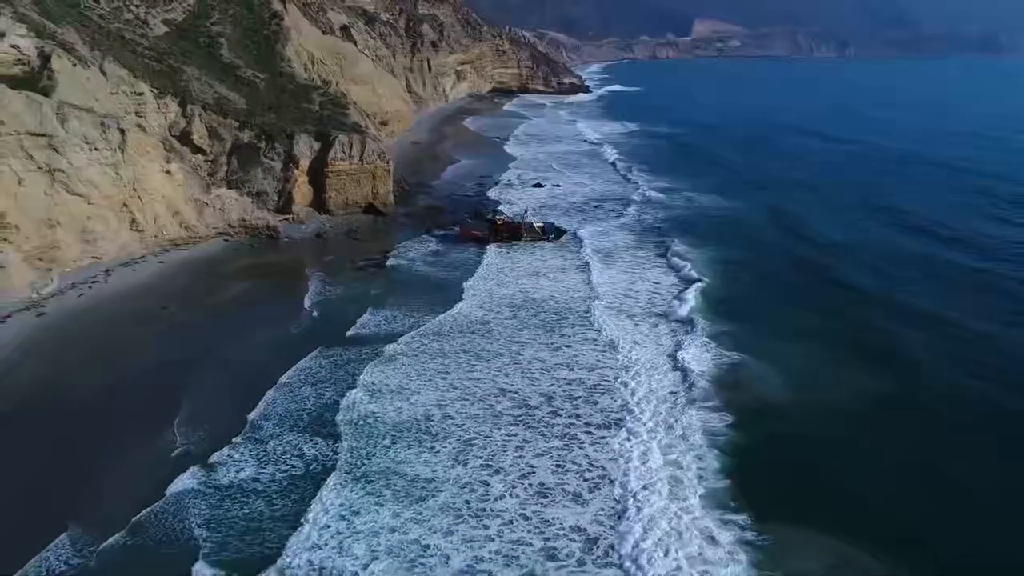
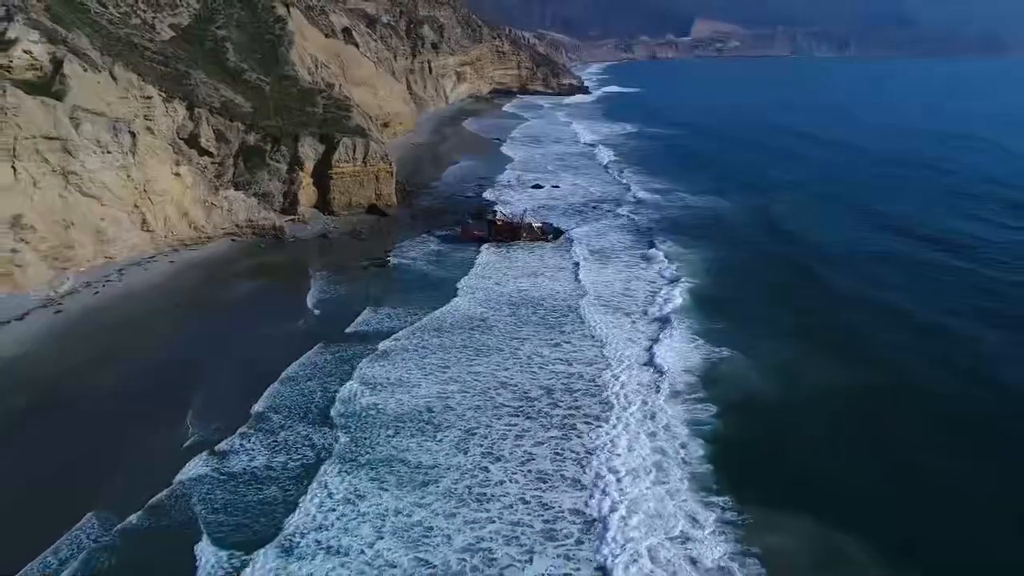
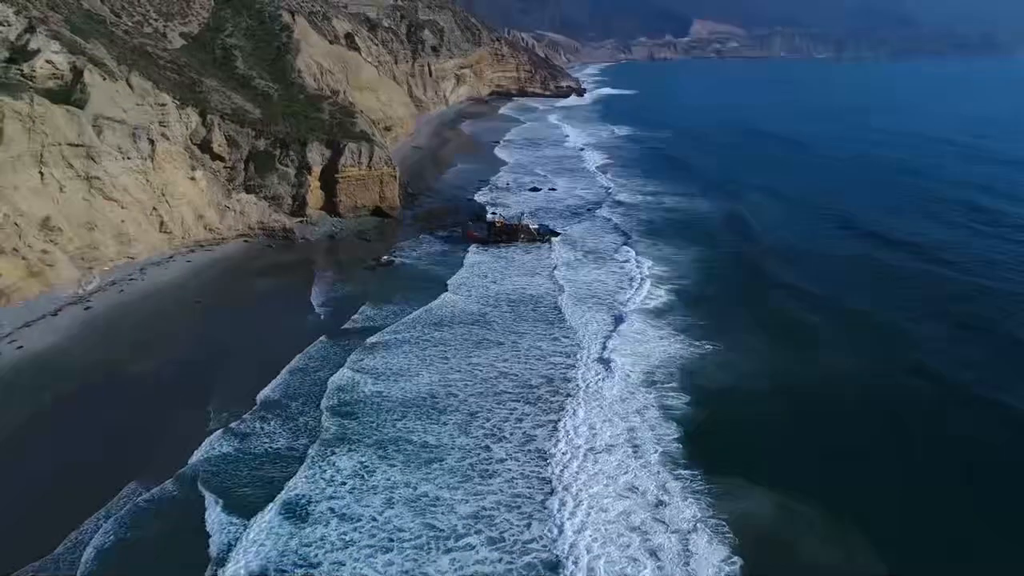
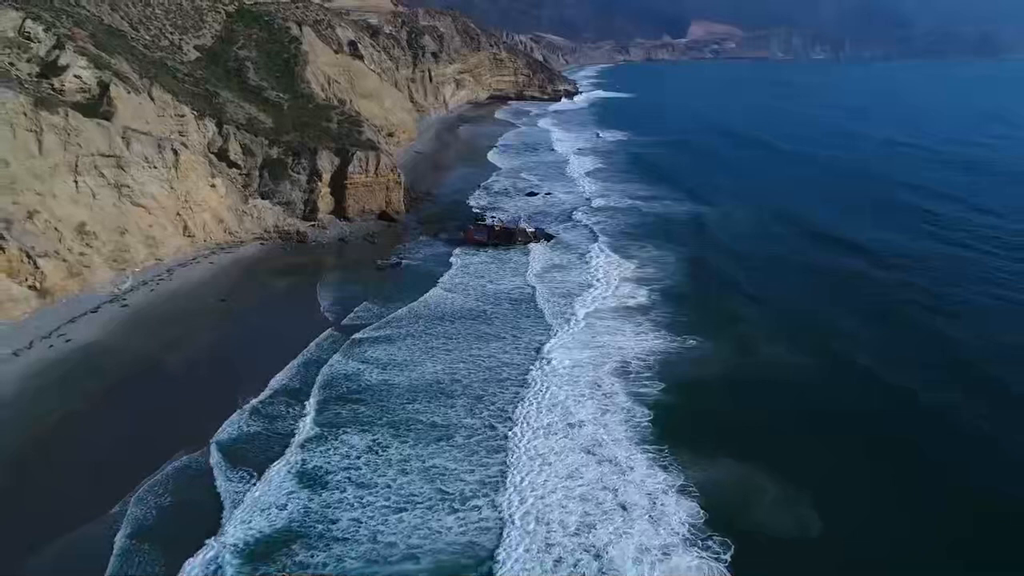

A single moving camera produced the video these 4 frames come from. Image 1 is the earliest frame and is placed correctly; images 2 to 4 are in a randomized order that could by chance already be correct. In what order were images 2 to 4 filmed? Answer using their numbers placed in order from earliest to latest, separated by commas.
2, 3, 4
